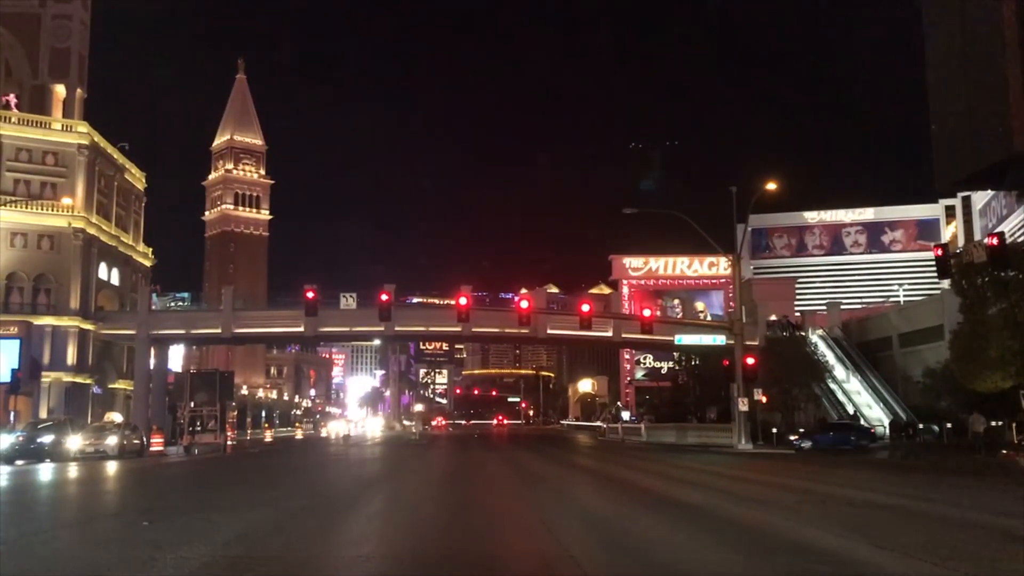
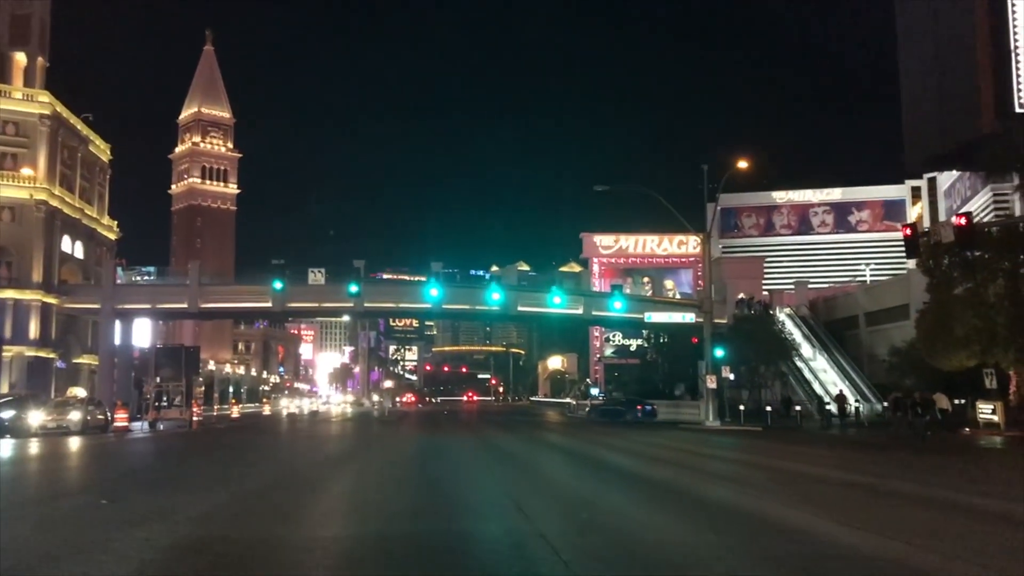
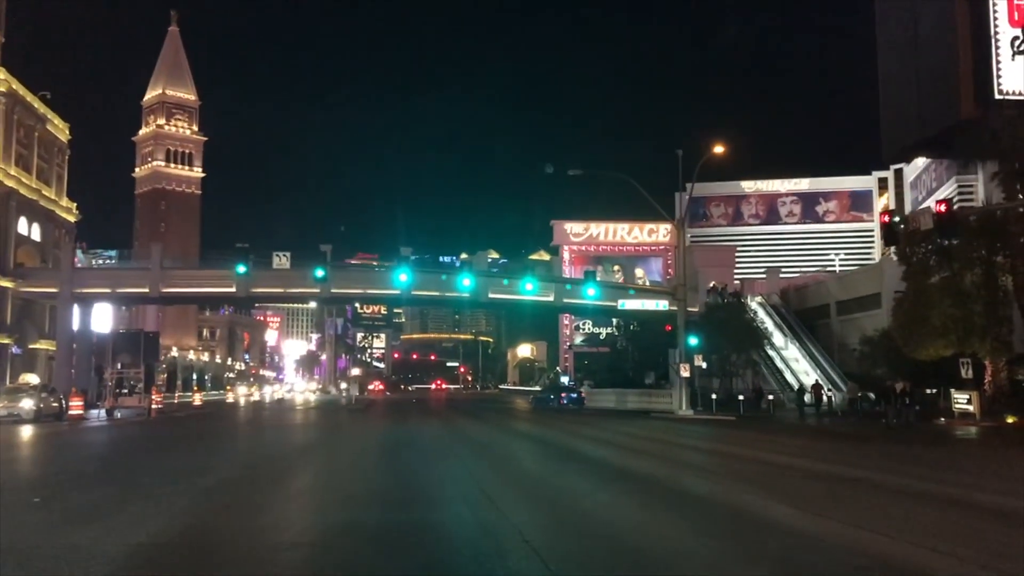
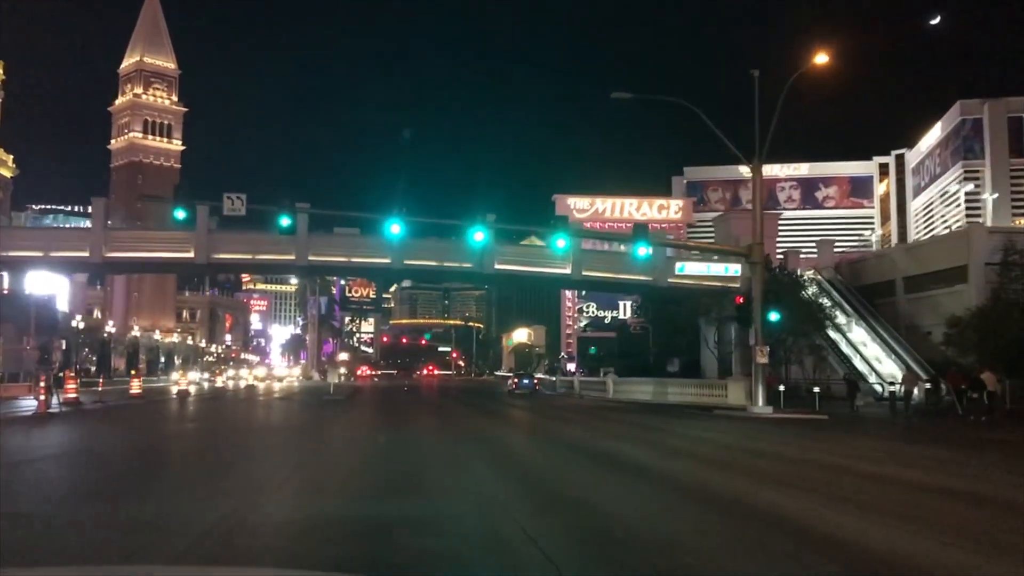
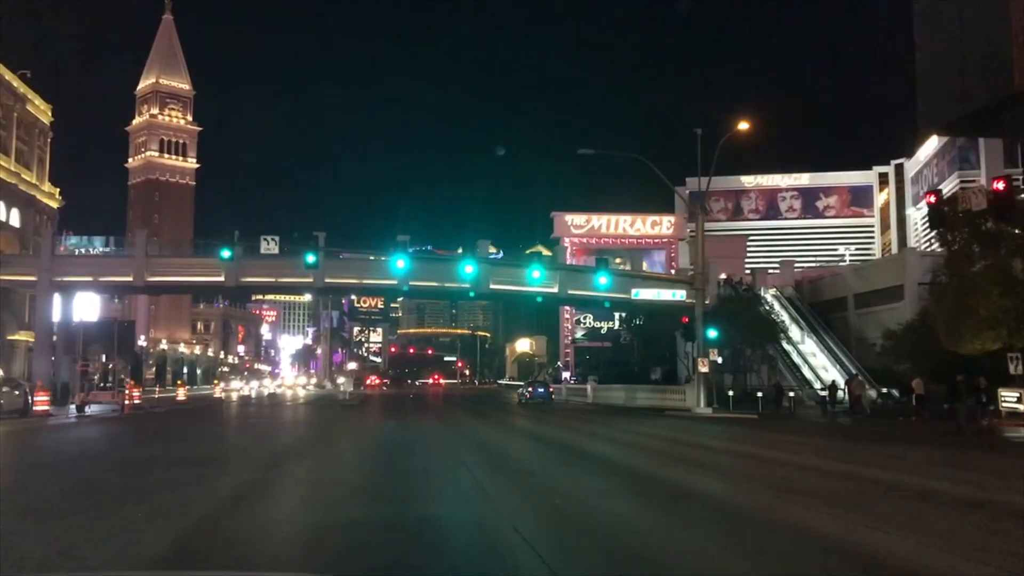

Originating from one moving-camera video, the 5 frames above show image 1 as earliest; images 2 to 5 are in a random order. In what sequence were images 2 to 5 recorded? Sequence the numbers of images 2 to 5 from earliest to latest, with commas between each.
2, 3, 5, 4
